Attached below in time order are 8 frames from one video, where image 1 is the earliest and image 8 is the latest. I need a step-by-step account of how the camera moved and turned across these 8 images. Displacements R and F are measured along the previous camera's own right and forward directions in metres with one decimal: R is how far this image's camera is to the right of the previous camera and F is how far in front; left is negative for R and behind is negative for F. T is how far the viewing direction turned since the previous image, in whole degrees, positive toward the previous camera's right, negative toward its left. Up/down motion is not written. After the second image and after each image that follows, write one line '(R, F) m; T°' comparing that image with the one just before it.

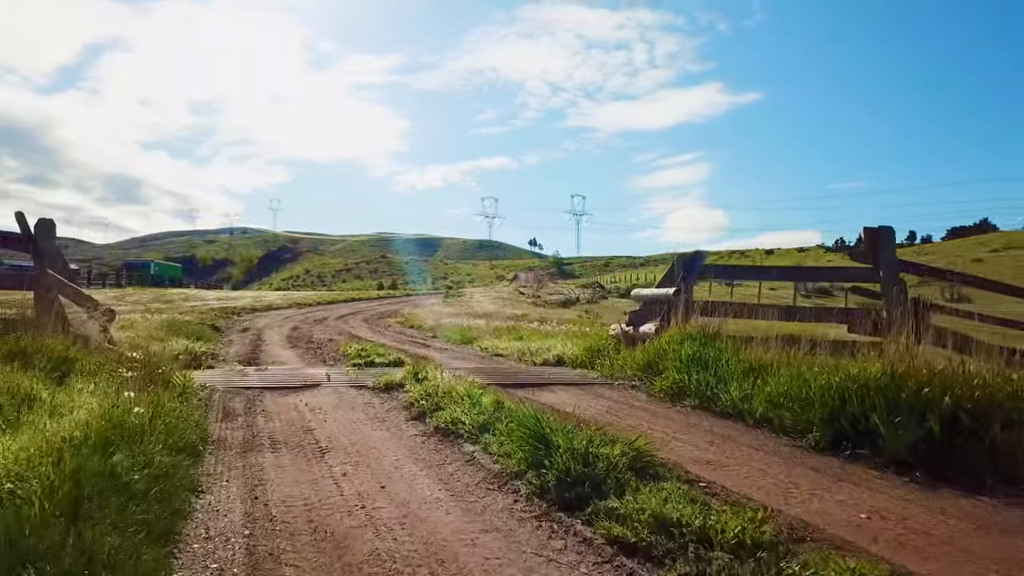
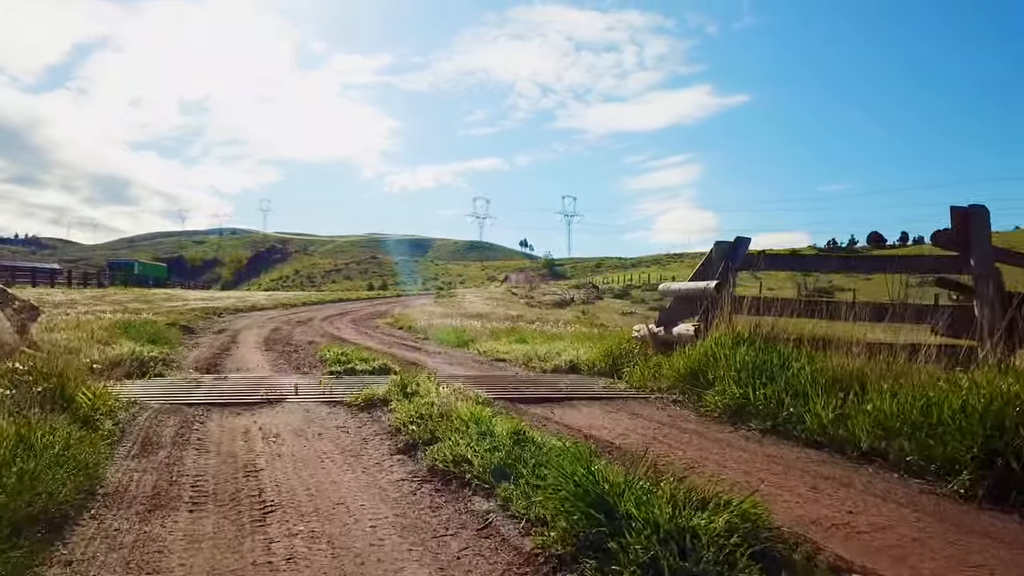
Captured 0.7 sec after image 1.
(-0.3, +2.7) m; +1°
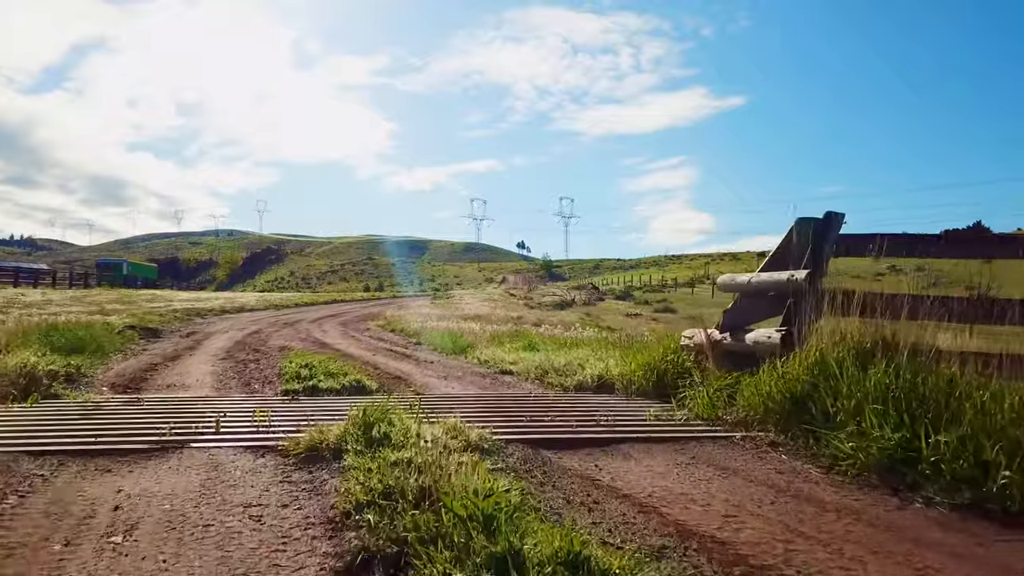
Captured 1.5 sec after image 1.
(-0.2, +3.6) m; 0°
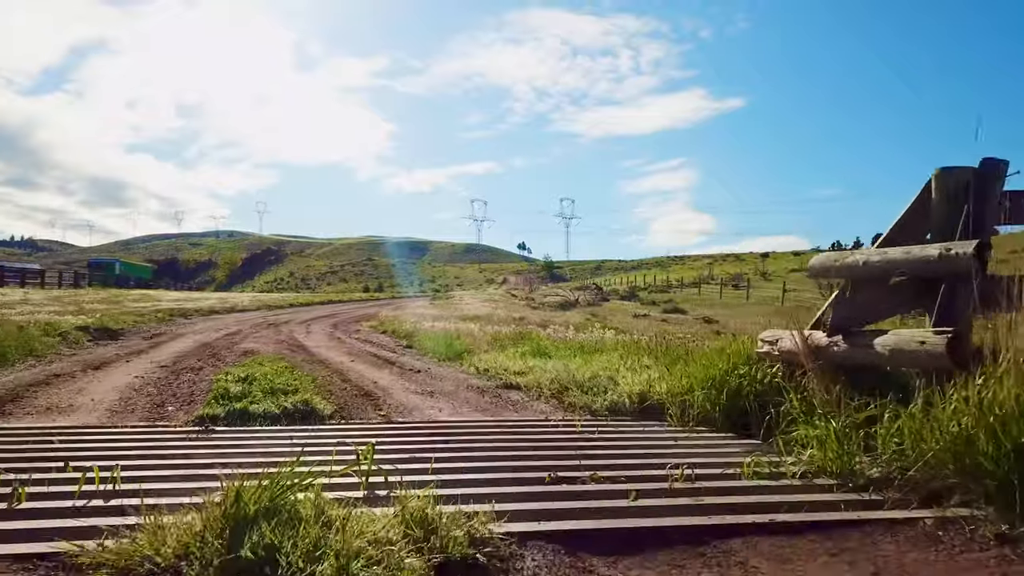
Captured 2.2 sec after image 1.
(-0.1, +3.4) m; 0°
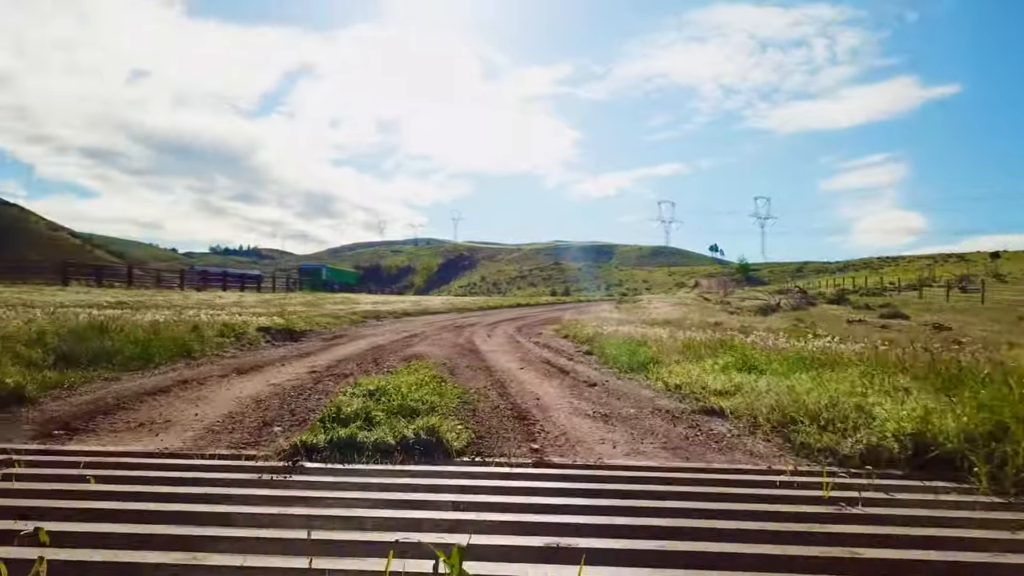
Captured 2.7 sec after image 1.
(-0.1, +2.5) m; -13°
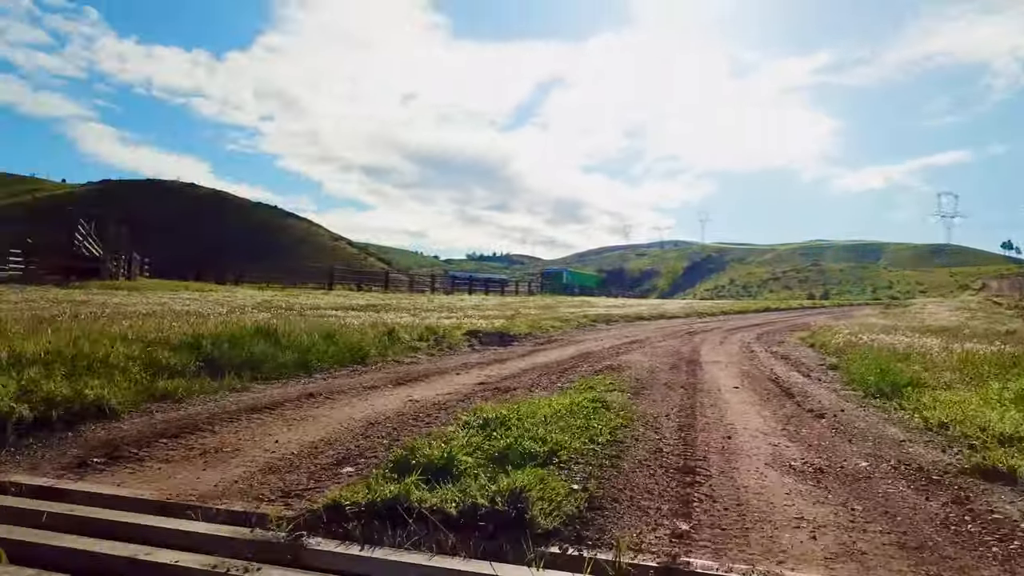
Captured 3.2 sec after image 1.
(+0.6, +2.3) m; -17°
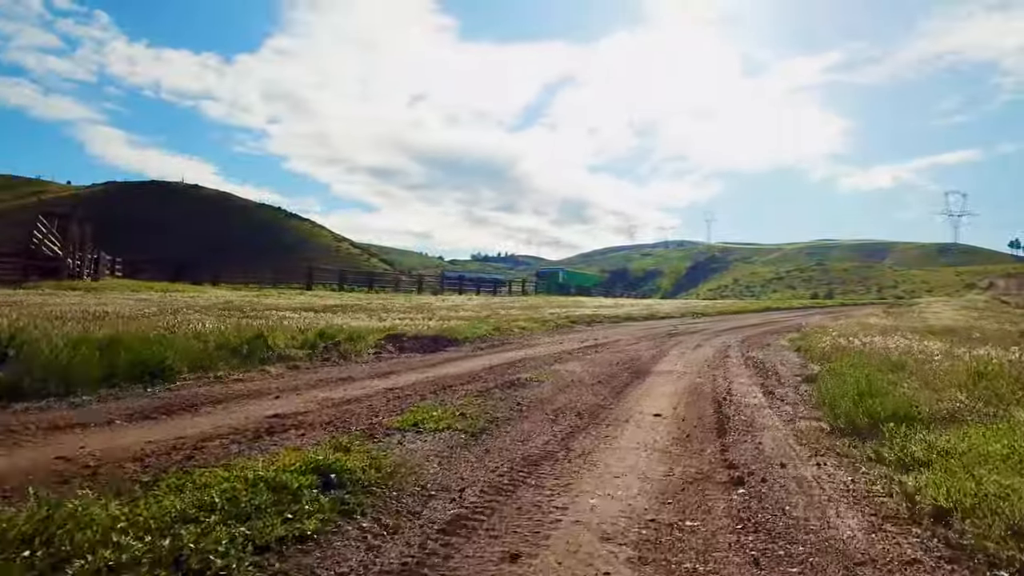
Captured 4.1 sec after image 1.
(+2.0, +3.6) m; 0°
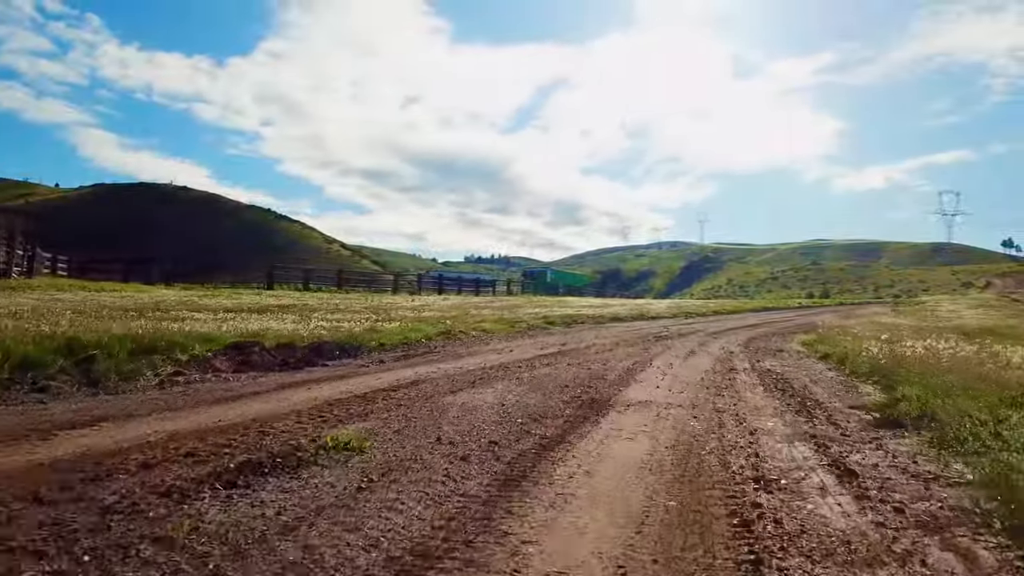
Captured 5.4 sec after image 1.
(+1.5, +6.7) m; 0°
